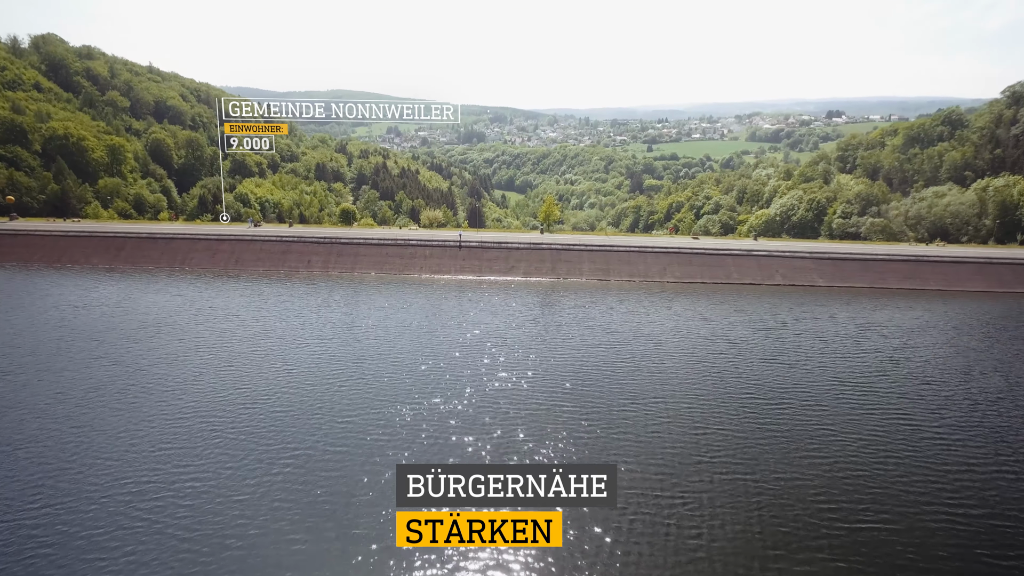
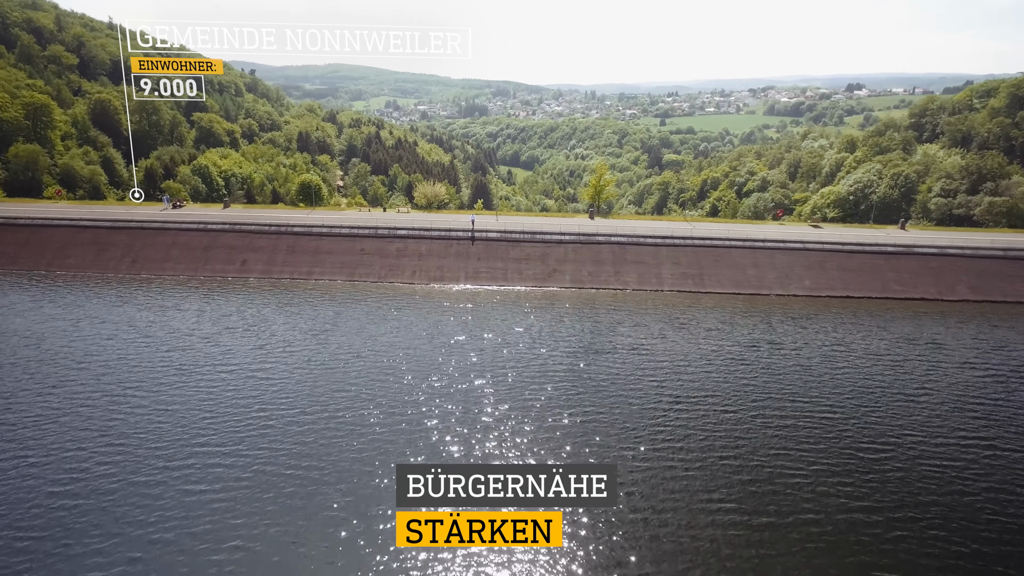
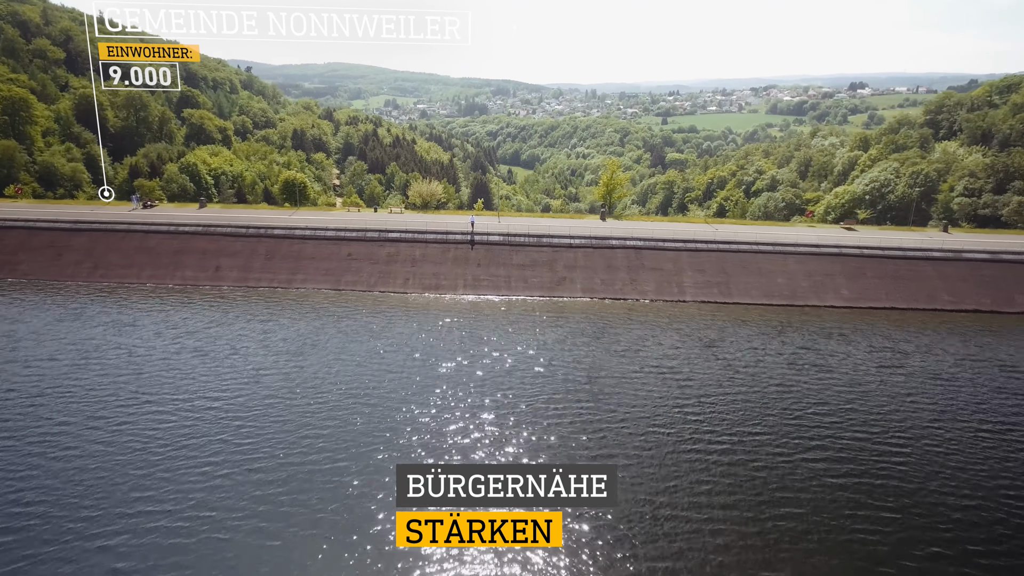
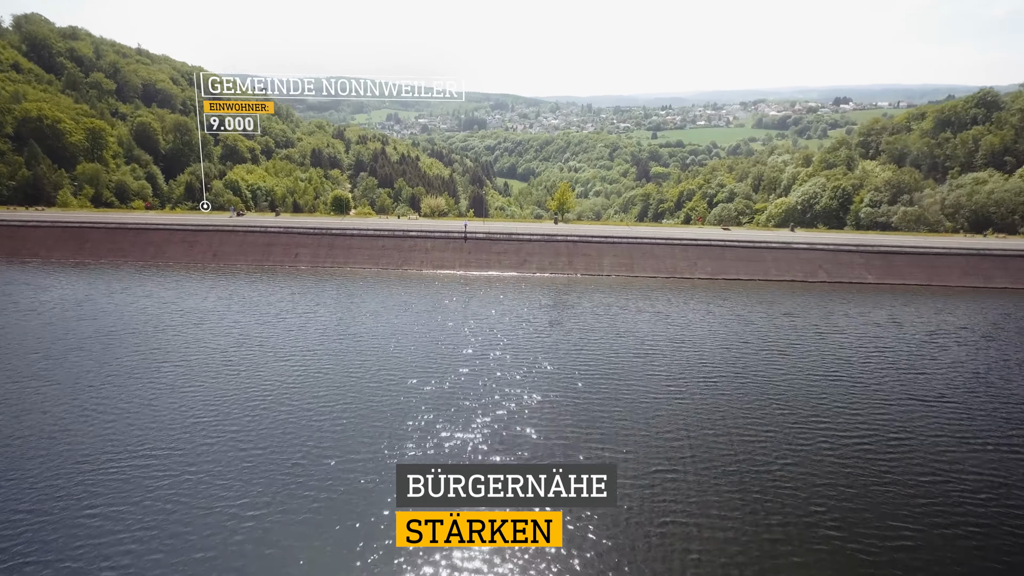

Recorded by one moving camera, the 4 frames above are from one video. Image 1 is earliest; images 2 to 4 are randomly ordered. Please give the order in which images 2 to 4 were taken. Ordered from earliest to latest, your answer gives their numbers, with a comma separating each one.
4, 2, 3
